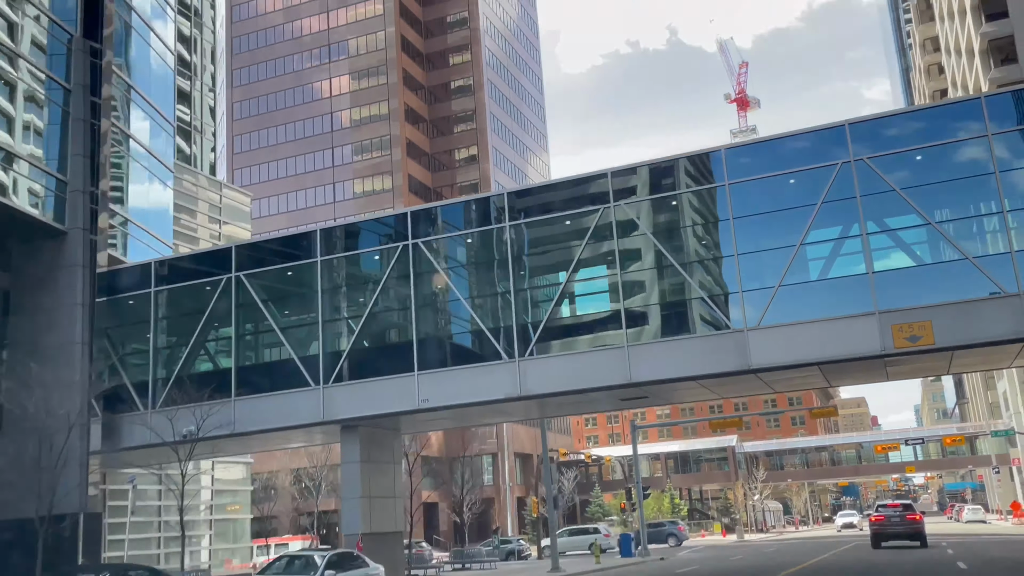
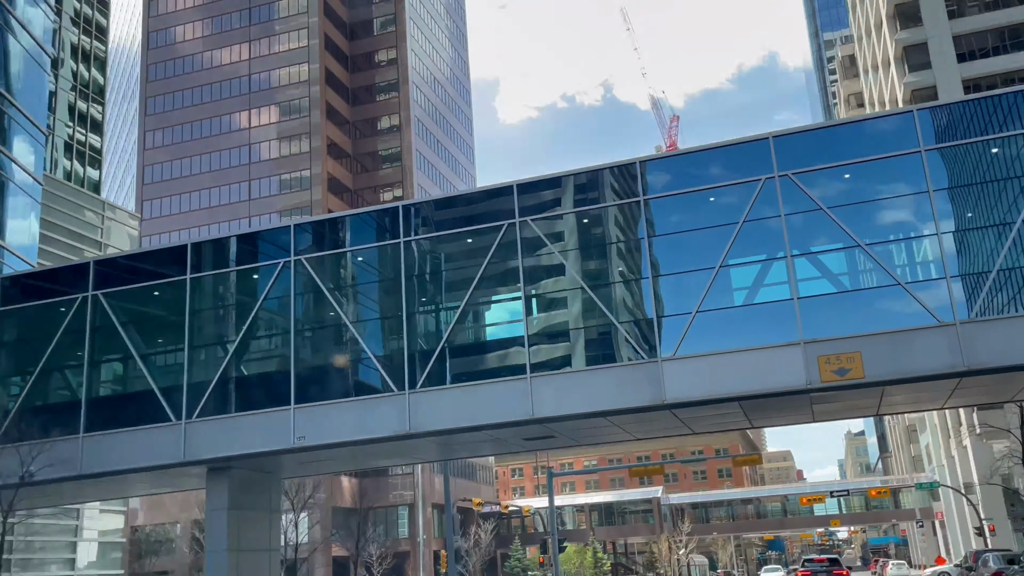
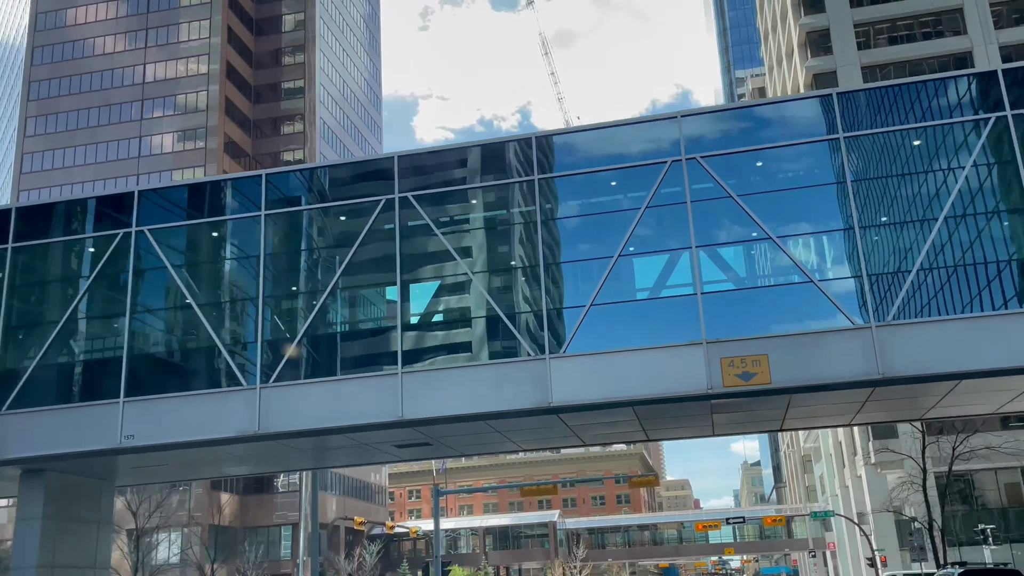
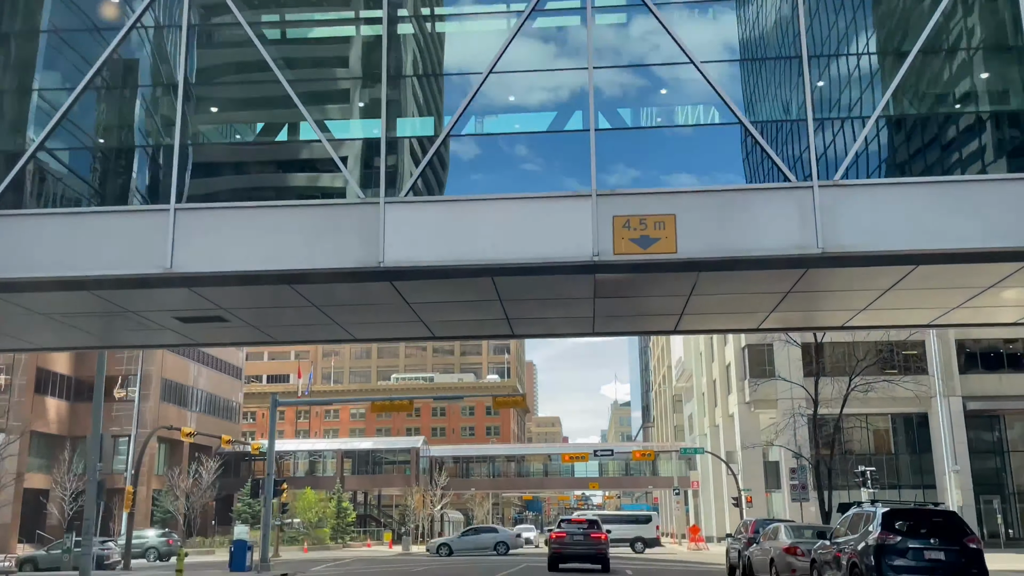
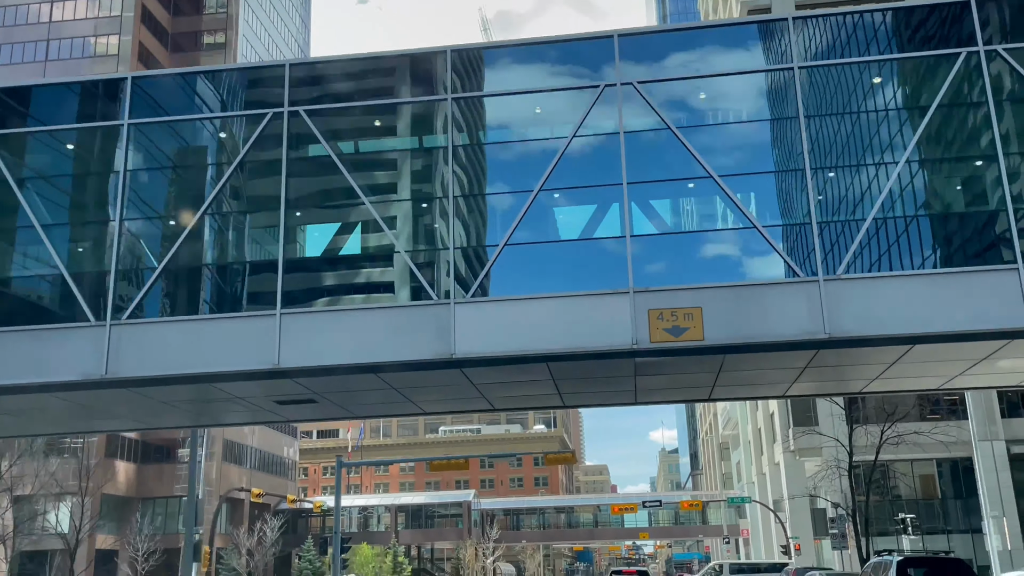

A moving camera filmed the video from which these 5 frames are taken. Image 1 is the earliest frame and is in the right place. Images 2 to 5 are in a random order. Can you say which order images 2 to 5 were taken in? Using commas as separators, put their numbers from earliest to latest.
2, 3, 5, 4
